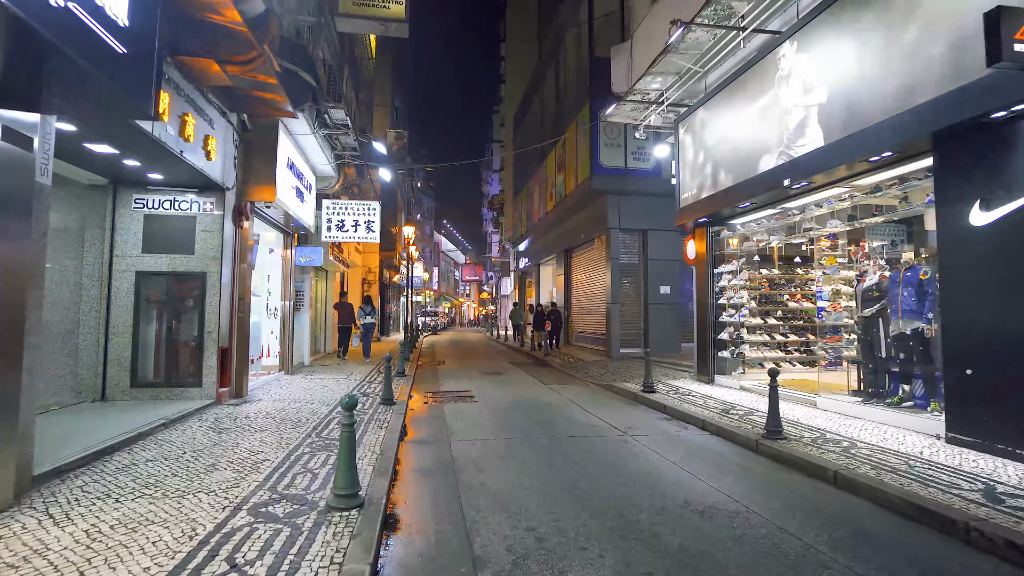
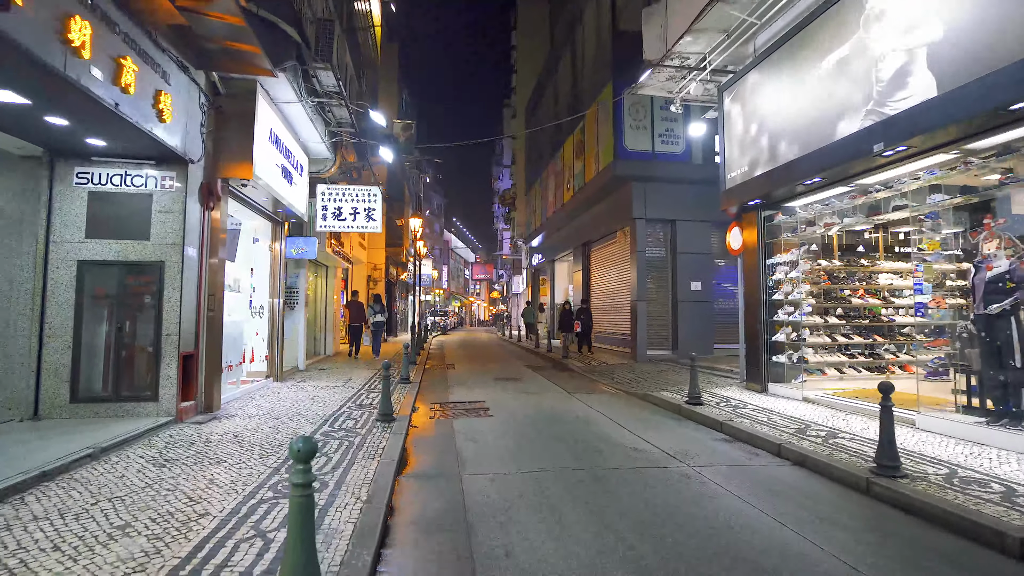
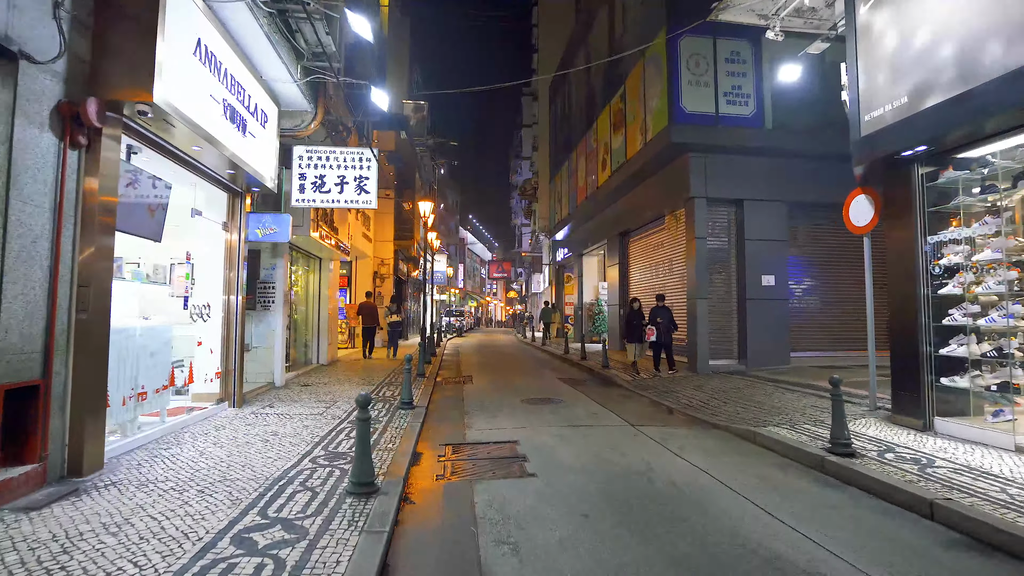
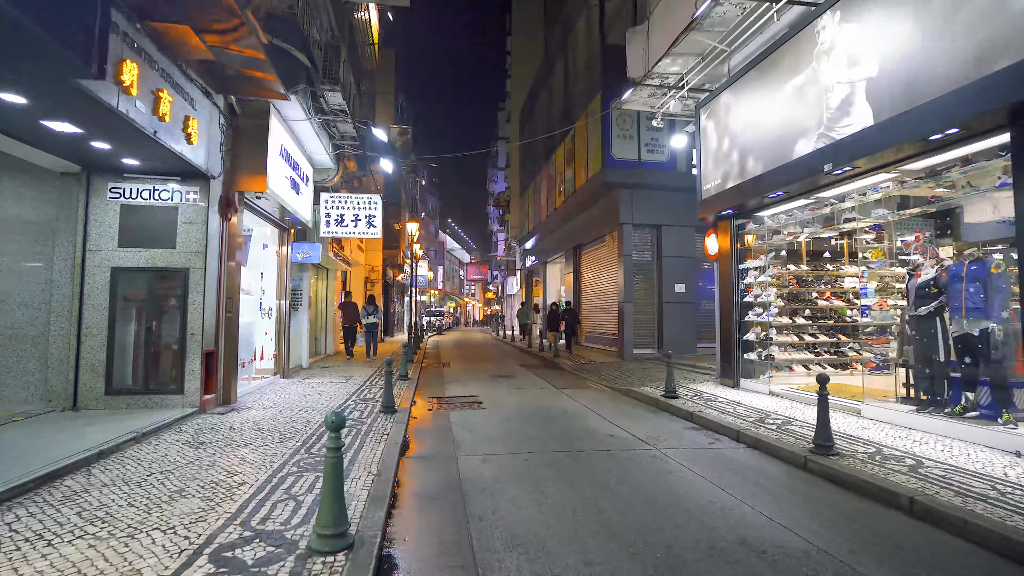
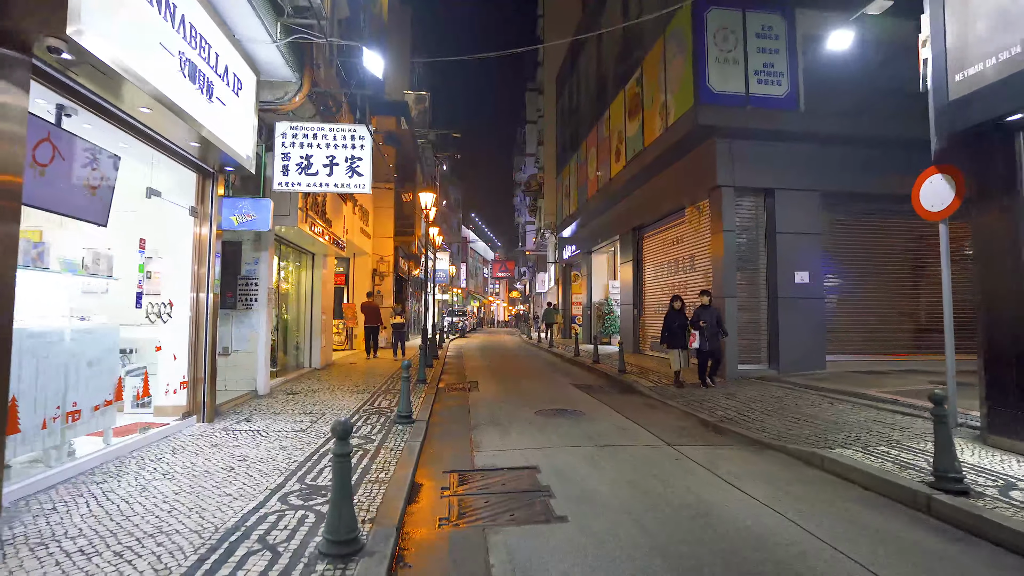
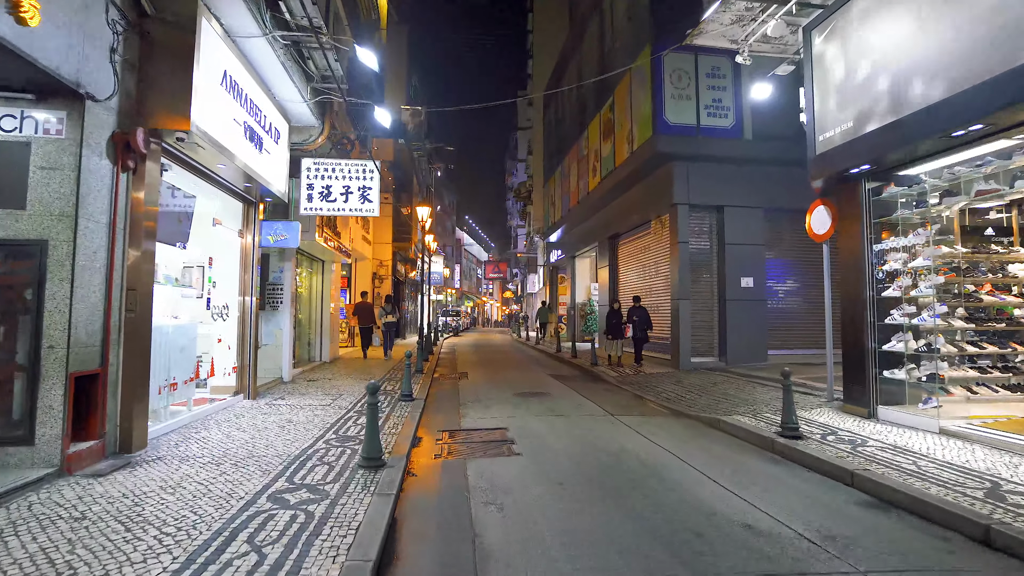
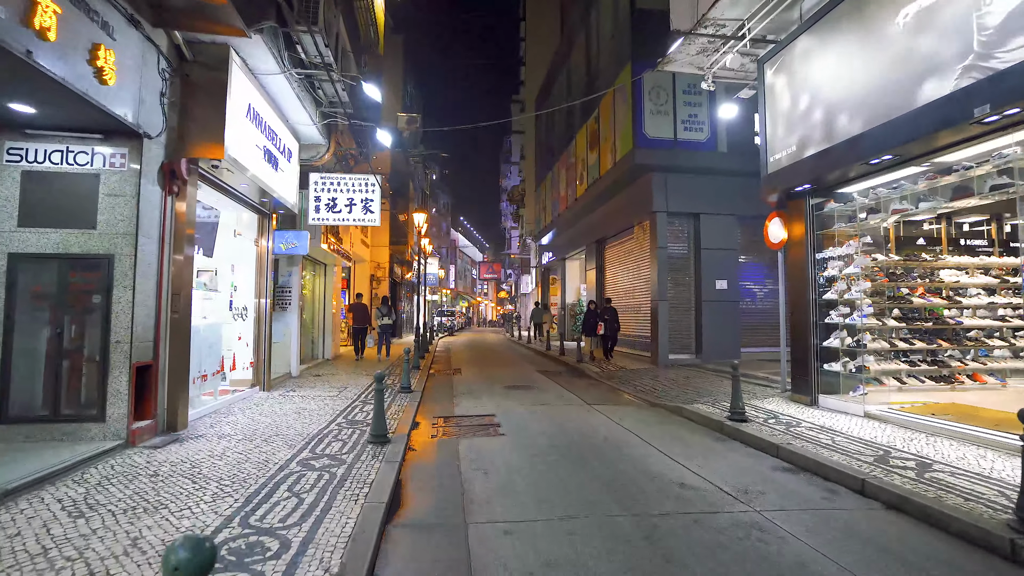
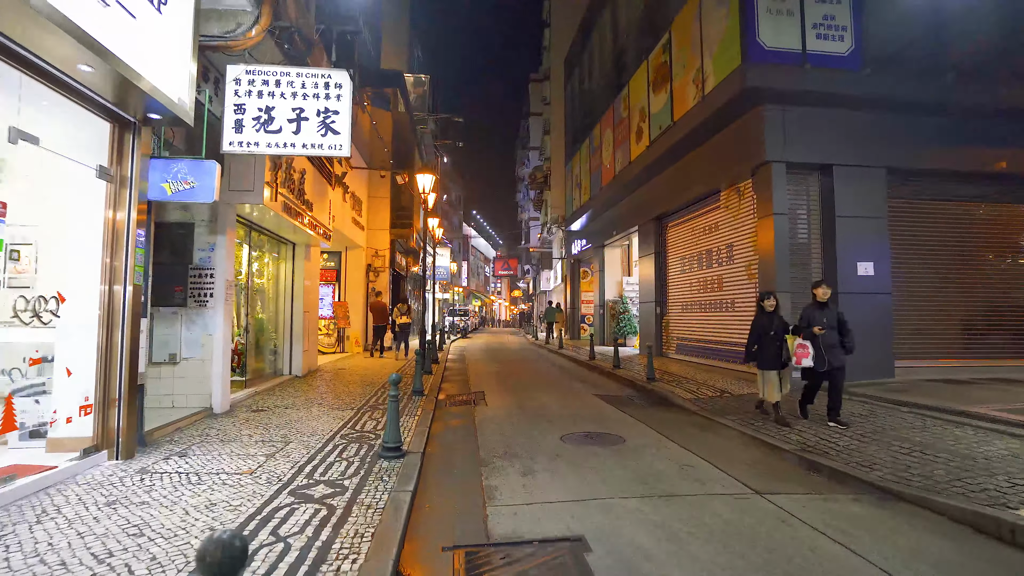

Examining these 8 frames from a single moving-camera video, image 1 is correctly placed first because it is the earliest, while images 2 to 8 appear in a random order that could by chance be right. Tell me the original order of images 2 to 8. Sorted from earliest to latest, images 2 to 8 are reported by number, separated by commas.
4, 2, 7, 6, 3, 5, 8
